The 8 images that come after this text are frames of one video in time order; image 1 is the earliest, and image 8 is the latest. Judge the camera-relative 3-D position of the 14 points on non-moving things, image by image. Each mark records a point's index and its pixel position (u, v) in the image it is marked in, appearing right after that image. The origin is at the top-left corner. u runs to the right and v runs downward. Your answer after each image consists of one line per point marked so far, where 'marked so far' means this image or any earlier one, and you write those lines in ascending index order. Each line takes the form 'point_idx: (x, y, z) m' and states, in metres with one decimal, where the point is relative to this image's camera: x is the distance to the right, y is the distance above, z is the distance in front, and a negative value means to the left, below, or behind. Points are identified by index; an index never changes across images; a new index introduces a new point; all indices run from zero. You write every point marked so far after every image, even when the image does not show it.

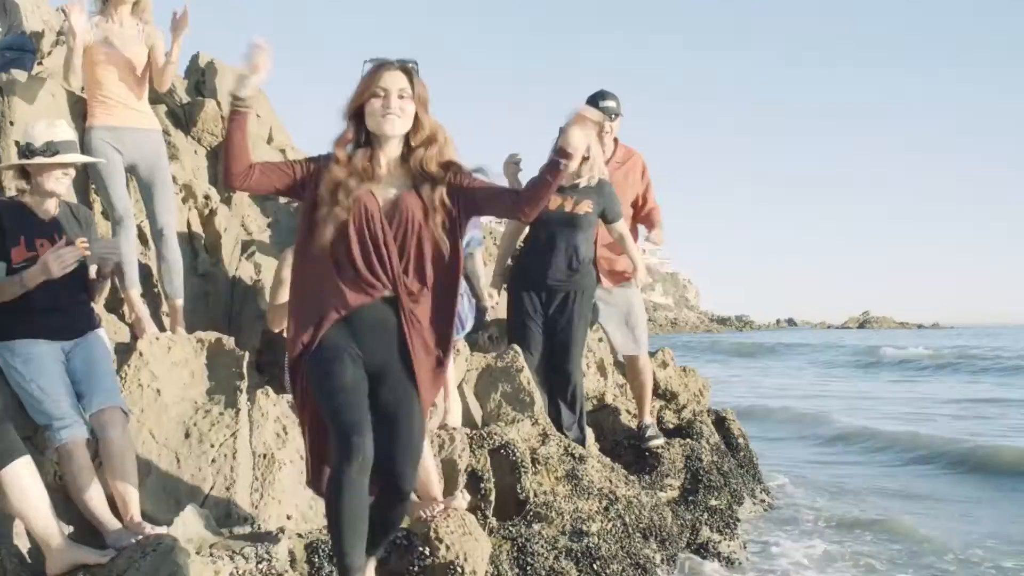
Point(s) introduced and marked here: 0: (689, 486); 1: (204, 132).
0: (+0.9, -1.0, +8.2) m
1: (-1.5, +0.7, +7.7) m
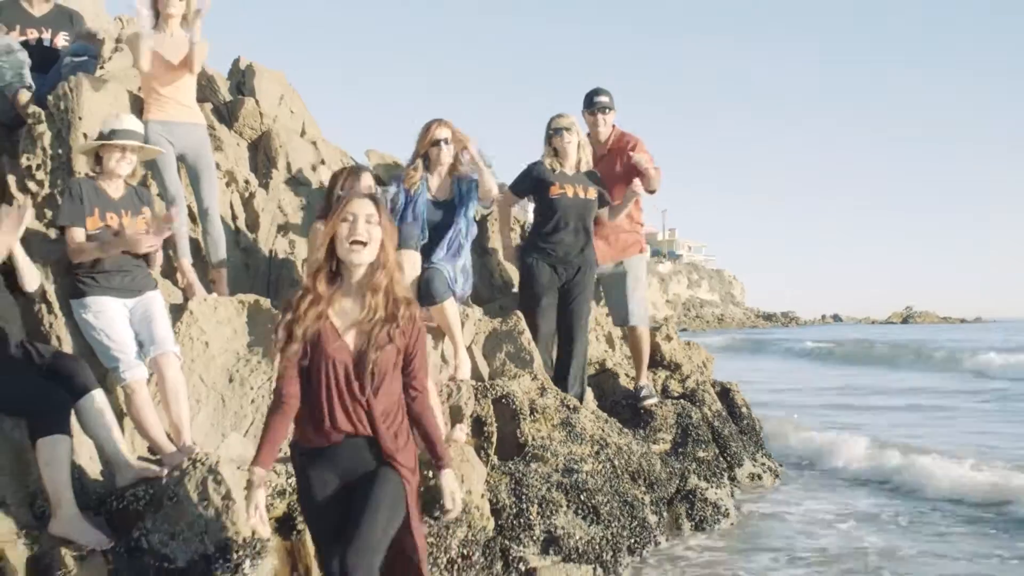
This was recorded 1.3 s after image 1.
0: (+1.0, -0.9, +9.1) m
1: (-1.5, +0.9, +8.7) m
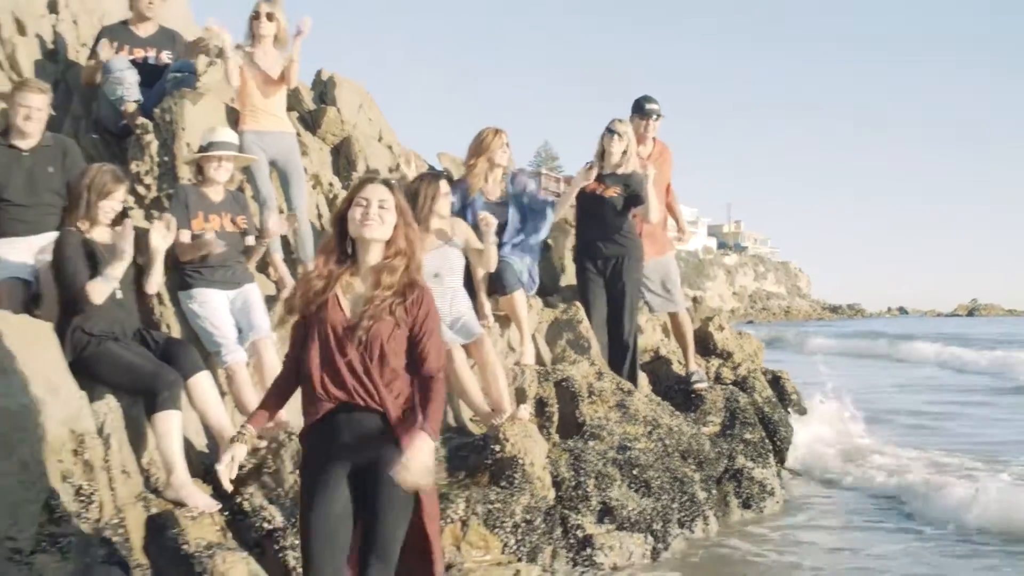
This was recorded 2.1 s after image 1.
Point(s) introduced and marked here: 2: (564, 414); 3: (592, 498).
0: (+1.3, -0.8, +9.8) m
1: (-1.1, +0.9, +9.5) m
2: (+0.3, -0.6, +8.3) m
3: (+0.4, -1.0, +7.5) m
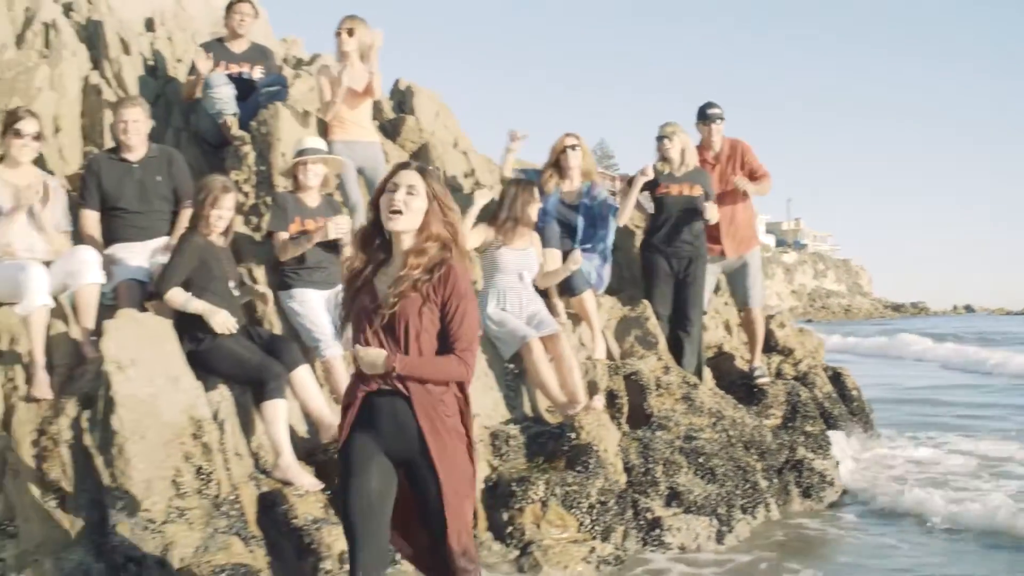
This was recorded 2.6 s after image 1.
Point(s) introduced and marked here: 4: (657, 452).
0: (+1.8, -0.8, +10.3) m
1: (-0.7, +0.9, +10.0) m
2: (+0.7, -0.6, +8.8) m
3: (+0.7, -1.0, +8.0) m
4: (+0.7, -0.8, +8.2) m
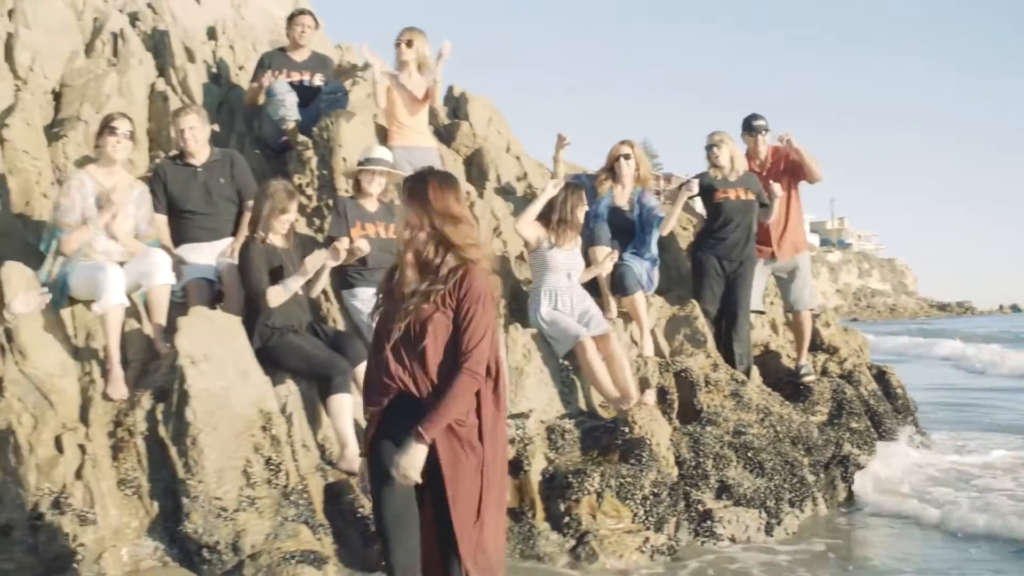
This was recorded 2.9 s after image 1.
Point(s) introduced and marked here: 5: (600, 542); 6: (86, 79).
0: (+2.1, -0.8, +10.5) m
1: (-0.3, +0.9, +10.3) m
2: (+1.0, -0.6, +9.0) m
3: (+1.0, -1.0, +8.2) m
4: (+1.0, -0.8, +8.4) m
5: (+0.4, -1.1, +7.0) m
6: (-2.6, +1.3, +9.7) m
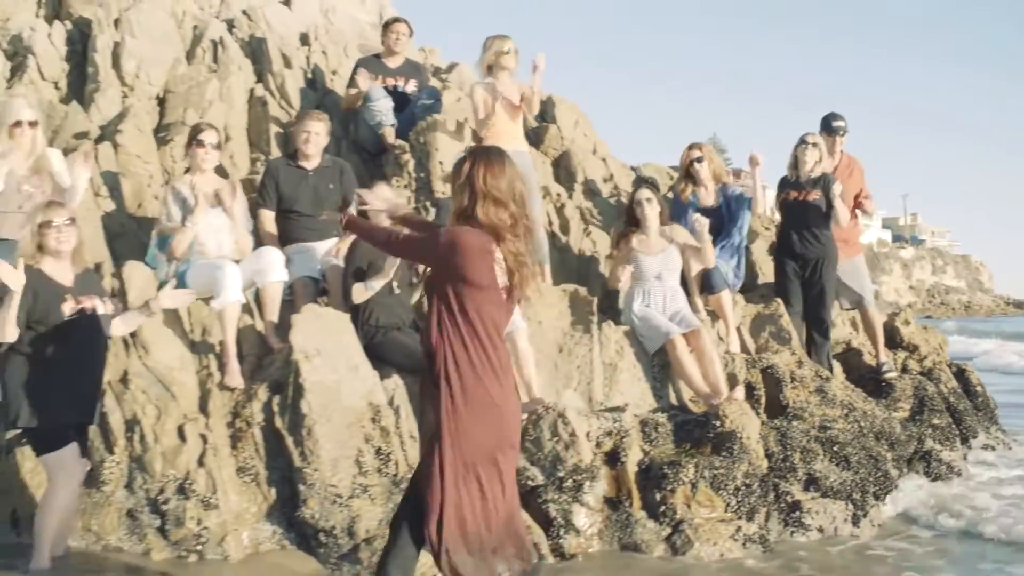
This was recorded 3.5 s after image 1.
0: (+2.7, -0.8, +10.7) m
1: (+0.2, +0.9, +10.6) m
2: (+1.5, -0.6, +9.2) m
3: (+1.5, -1.0, +8.5) m
4: (+1.5, -0.8, +8.7) m
5: (+0.8, -1.1, +7.3) m
6: (-2.0, +1.3, +10.1) m
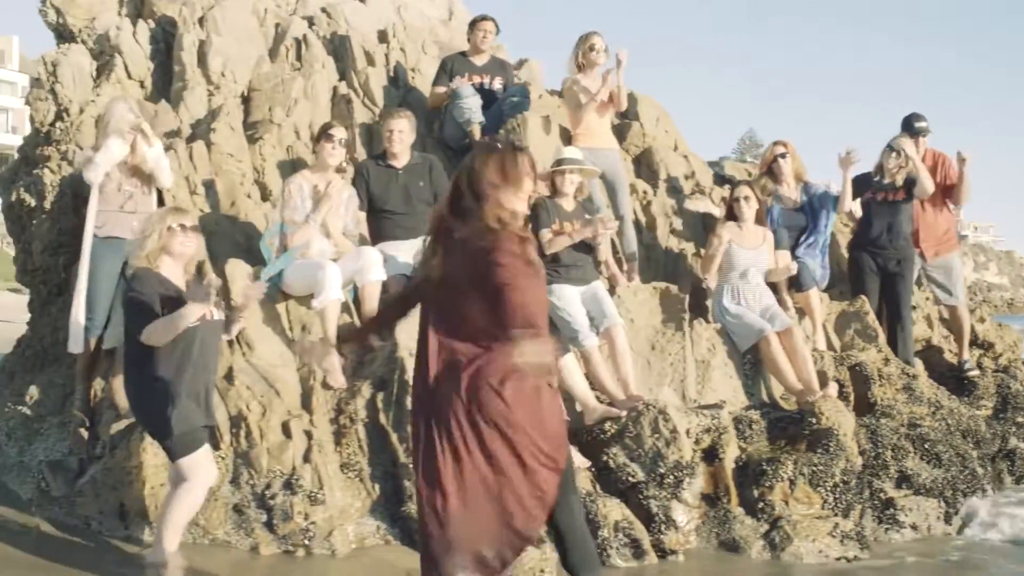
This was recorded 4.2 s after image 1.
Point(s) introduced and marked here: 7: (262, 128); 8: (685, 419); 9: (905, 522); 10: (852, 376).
0: (+3.2, -0.8, +10.6) m
1: (+0.8, +1.0, +10.6) m
2: (+2.0, -0.6, +9.2) m
3: (+2.0, -0.9, +8.5) m
4: (+2.0, -0.8, +8.6) m
5: (+1.3, -1.1, +7.3) m
6: (-1.5, +1.3, +10.2) m
7: (-1.5, +0.9, +9.4) m
8: (+0.8, -0.6, +7.6) m
9: (+2.0, -1.2, +8.1) m
10: (+2.0, -0.5, +9.3) m
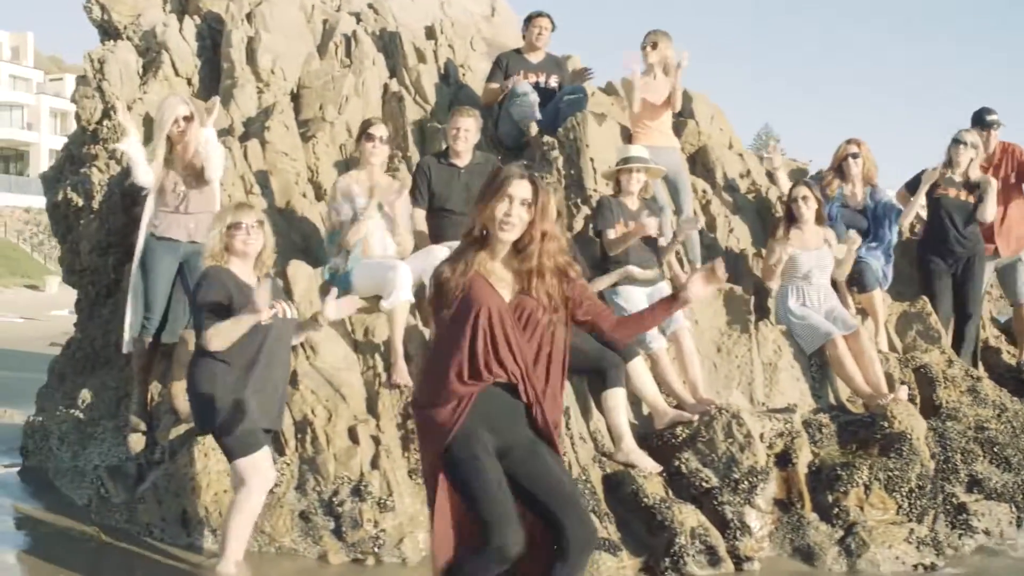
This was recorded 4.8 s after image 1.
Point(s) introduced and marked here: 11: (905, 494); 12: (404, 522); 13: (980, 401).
0: (+3.6, -0.8, +10.4) m
1: (+1.1, +1.0, +10.4) m
2: (+2.3, -0.6, +9.1) m
3: (+2.3, -1.0, +8.3) m
4: (+2.3, -0.8, +8.5) m
5: (+1.6, -1.1, +7.2) m
6: (-1.2, +1.3, +10.0) m
7: (-1.1, +0.9, +9.3) m
8: (+1.1, -0.6, +7.4) m
9: (+2.3, -1.2, +7.9) m
10: (+2.3, -0.5, +9.1) m
11: (+1.8, -1.0, +7.4) m
12: (-0.5, -1.0, +6.7) m
13: (+2.7, -0.6, +9.1) m
